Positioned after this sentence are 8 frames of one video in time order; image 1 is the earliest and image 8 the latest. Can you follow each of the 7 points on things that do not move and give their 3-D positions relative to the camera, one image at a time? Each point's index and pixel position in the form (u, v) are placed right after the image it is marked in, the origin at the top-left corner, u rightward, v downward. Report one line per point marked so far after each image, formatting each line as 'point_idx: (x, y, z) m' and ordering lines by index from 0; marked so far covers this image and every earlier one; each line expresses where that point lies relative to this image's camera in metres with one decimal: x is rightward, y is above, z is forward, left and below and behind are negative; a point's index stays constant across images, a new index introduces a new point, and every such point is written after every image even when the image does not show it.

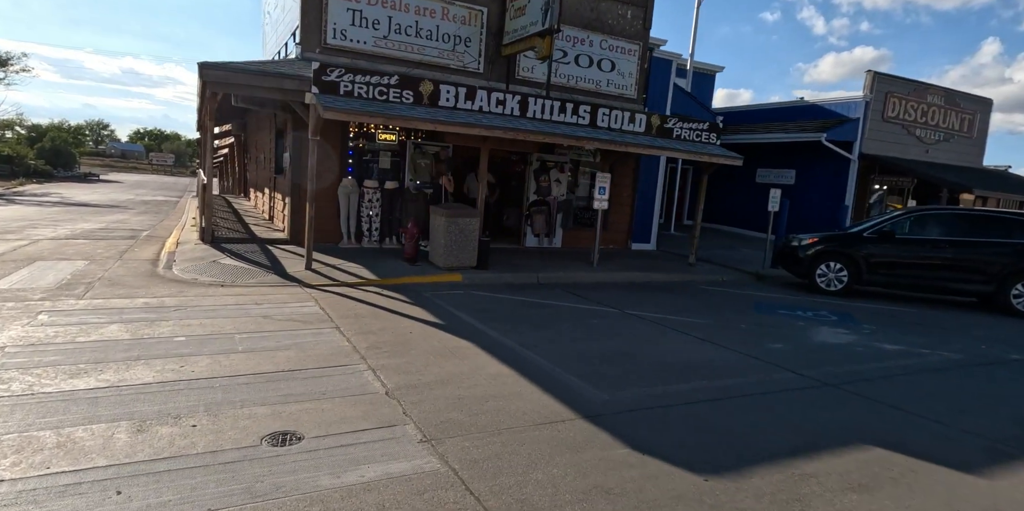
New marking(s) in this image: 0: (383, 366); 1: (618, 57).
0: (-1.1, -1.0, +5.1) m
1: (+2.6, +4.9, +14.1) m
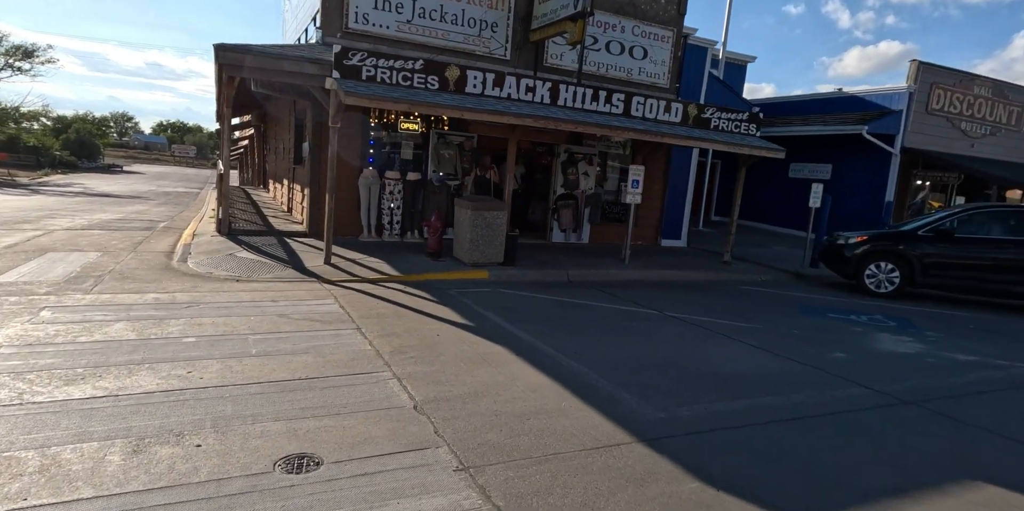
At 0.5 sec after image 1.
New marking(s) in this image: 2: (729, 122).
0: (-0.8, -1.0, +4.6) m
1: (+3.2, +4.9, +13.5) m
2: (+4.3, +2.7, +11.5) m
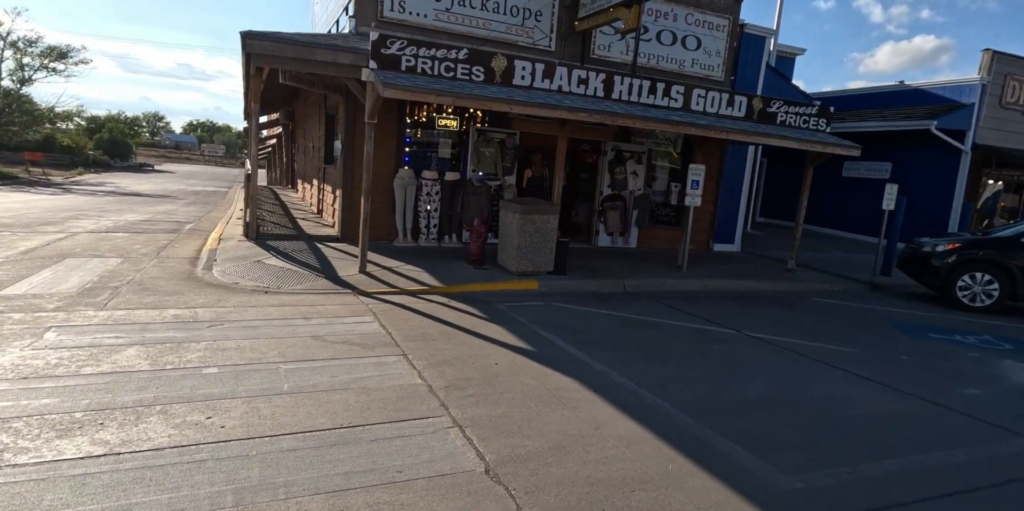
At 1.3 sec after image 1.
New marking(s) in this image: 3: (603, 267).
0: (-0.3, -1.1, +3.8) m
1: (+4.2, +4.8, +12.5) m
2: (+5.2, +2.5, +10.5) m
3: (+1.5, -0.2, +9.5) m
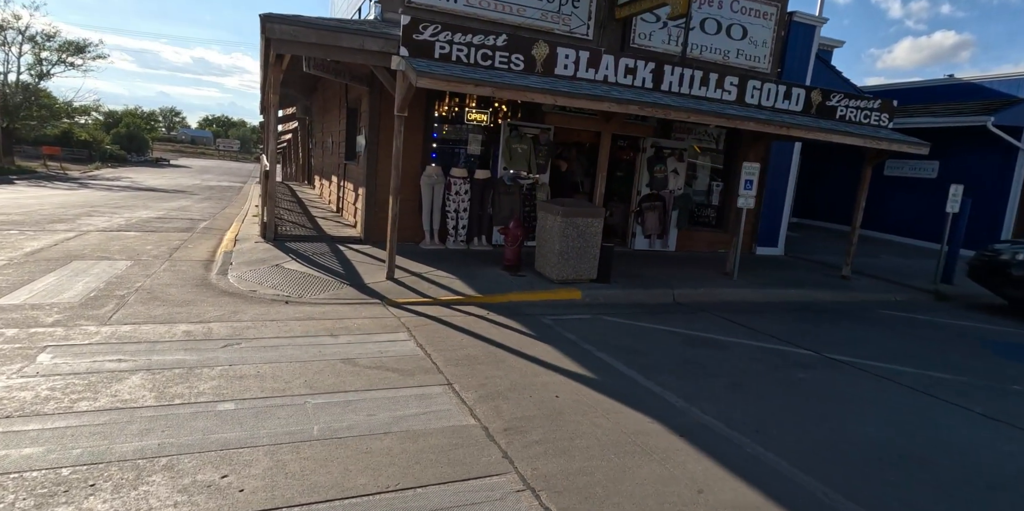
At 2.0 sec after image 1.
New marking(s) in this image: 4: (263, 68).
0: (+0.2, -1.2, +3.1) m
1: (+4.8, +4.7, +11.6) m
2: (+5.8, +2.4, +9.6) m
3: (+2.1, -0.3, +8.8) m
4: (-4.0, +3.0, +9.3) m
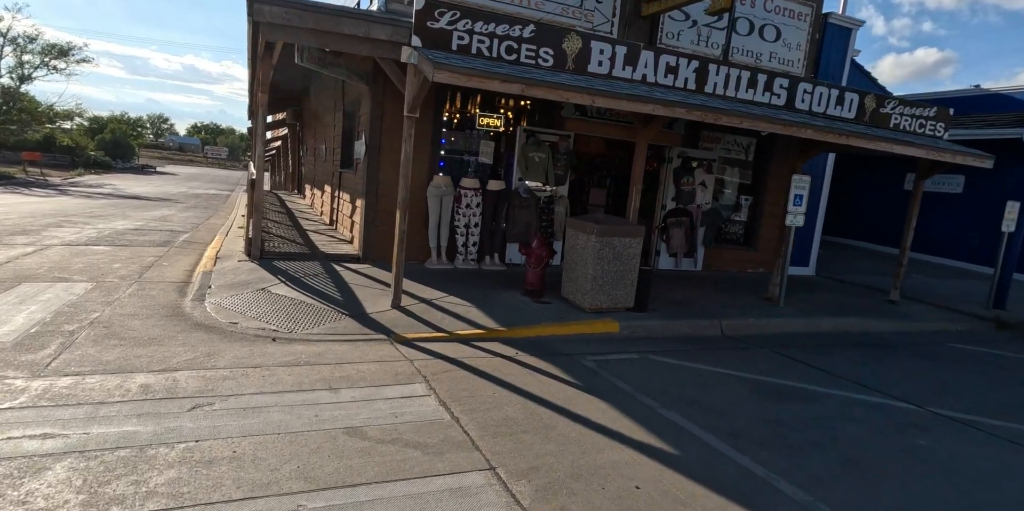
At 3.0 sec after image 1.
0: (+0.6, -1.4, +2.0) m
1: (+5.1, +4.3, +10.7) m
2: (+6.1, +2.1, +8.7) m
3: (+2.3, -0.6, +7.7) m
4: (-3.7, +2.7, +8.2) m
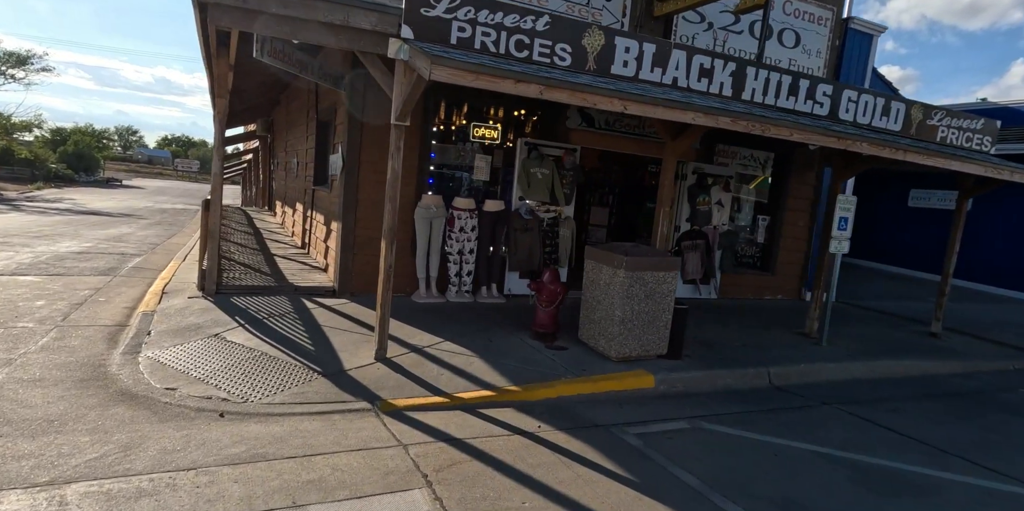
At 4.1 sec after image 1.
0: (+0.9, -1.7, +0.8) m
1: (+5.0, +3.9, +9.8) m
2: (+6.1, +1.7, +7.8) m
3: (+2.4, -1.0, +6.6) m
4: (-3.7, +2.3, +6.9) m
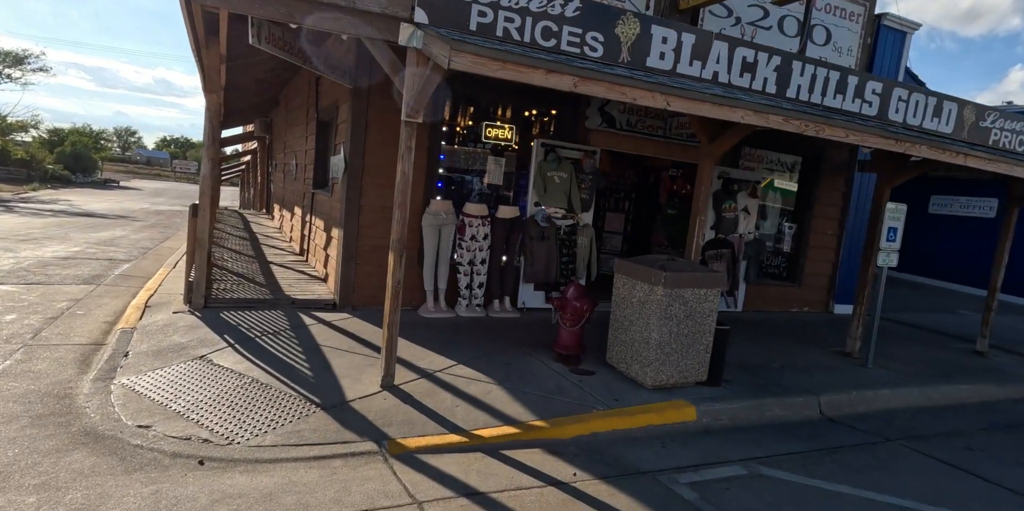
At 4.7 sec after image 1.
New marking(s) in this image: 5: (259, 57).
0: (+1.1, -1.8, +0.2) m
1: (+5.2, +3.7, +9.2) m
2: (+6.3, +1.5, +7.2) m
3: (+2.6, -1.1, +6.0) m
4: (-3.5, +2.2, +6.3) m
5: (-3.7, +2.9, +8.4) m
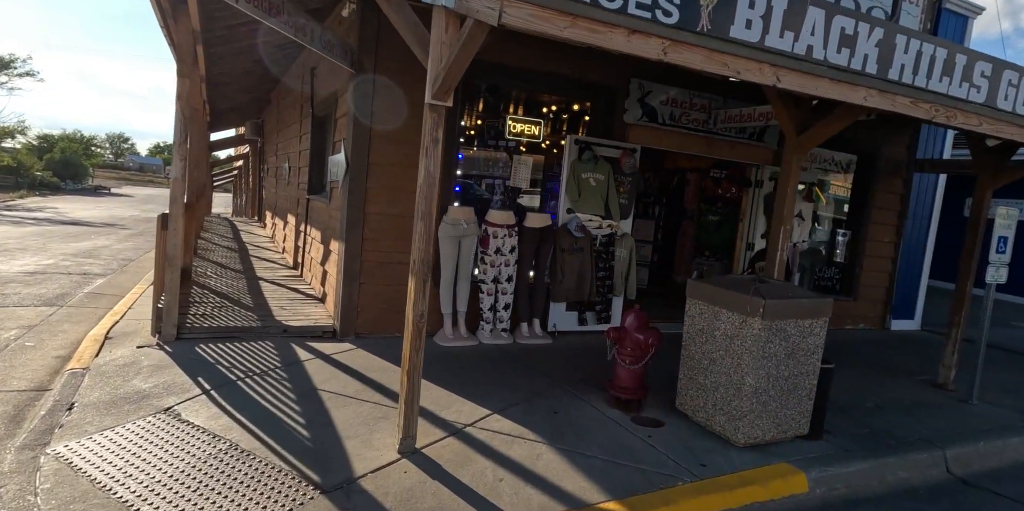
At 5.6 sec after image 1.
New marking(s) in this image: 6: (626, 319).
0: (+1.4, -1.9, -0.9) m
1: (+5.5, +3.6, +8.2) m
2: (+6.6, +1.4, +6.2) m
3: (+2.9, -1.3, +5.0) m
4: (-3.2, +2.0, +5.2) m
5: (-3.4, +2.7, +7.3) m
6: (+0.9, -0.5, +4.5) m
